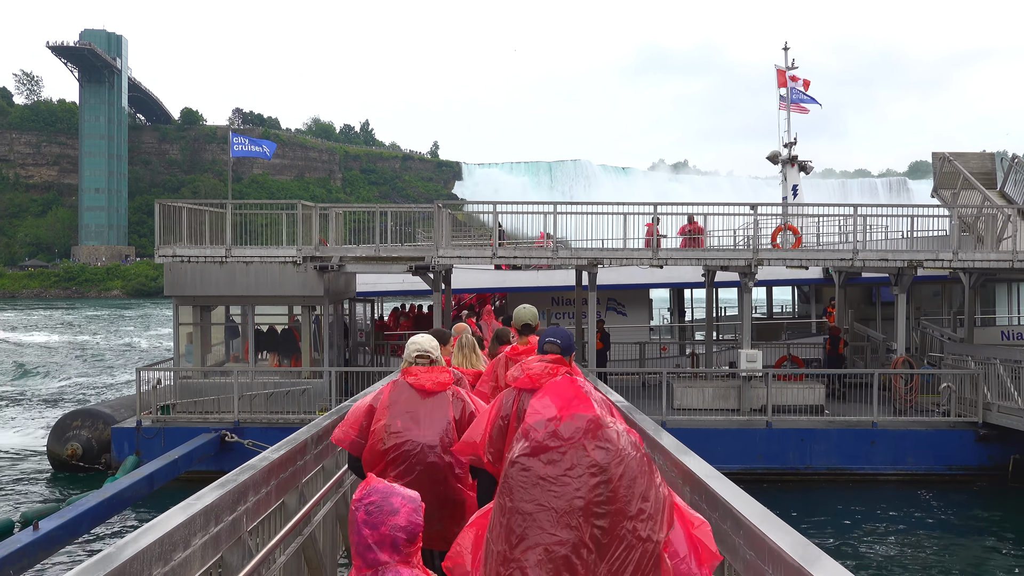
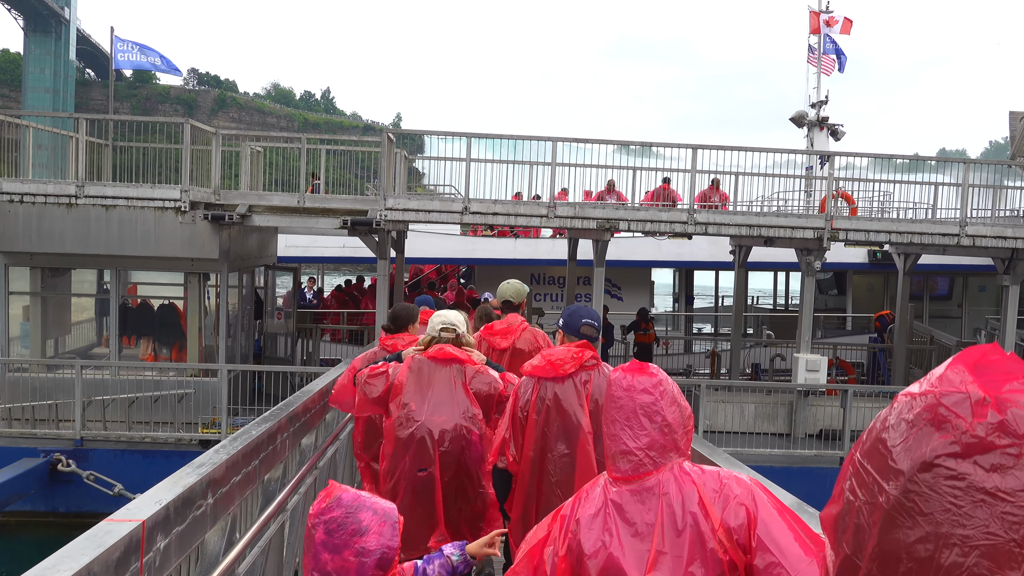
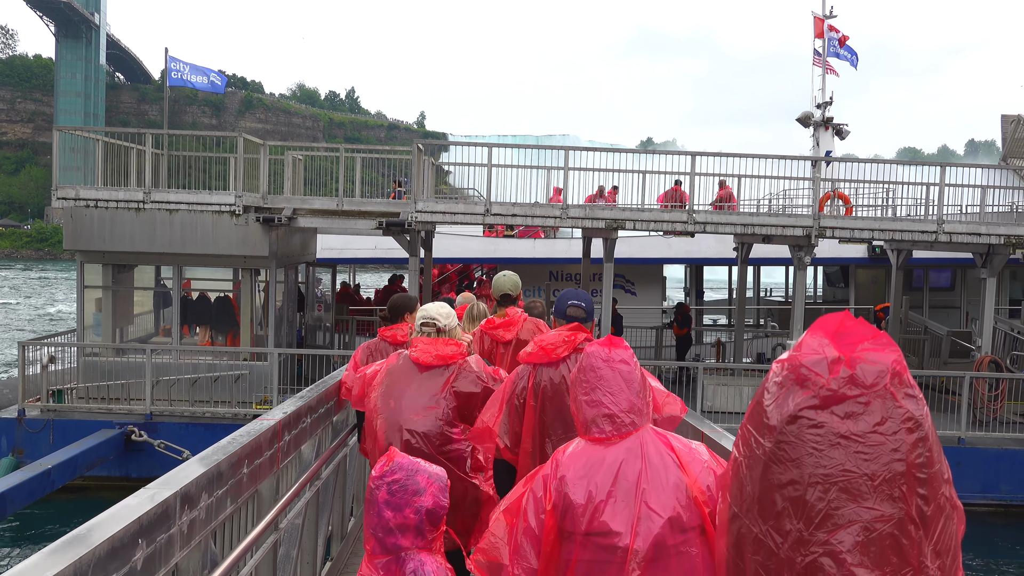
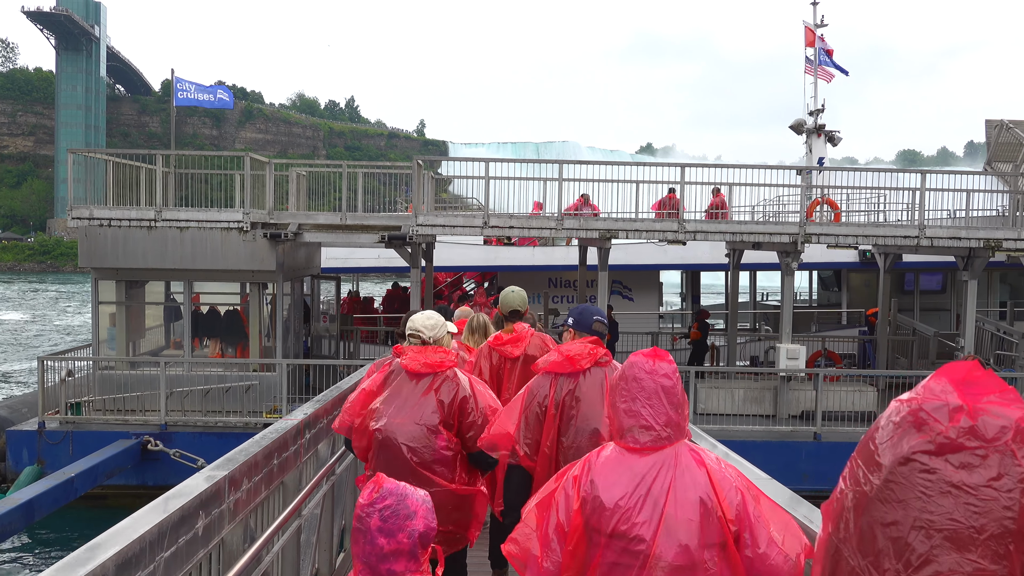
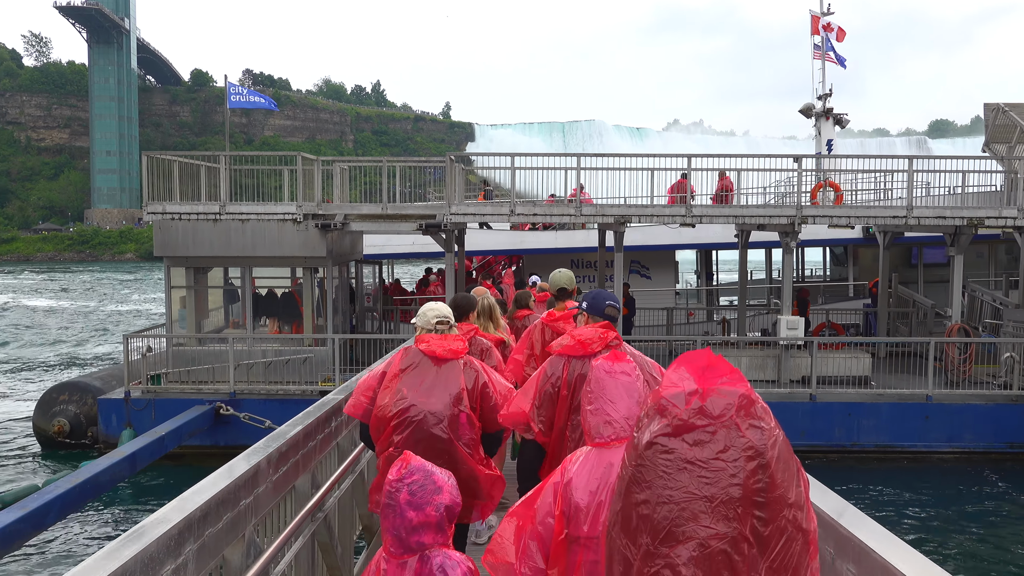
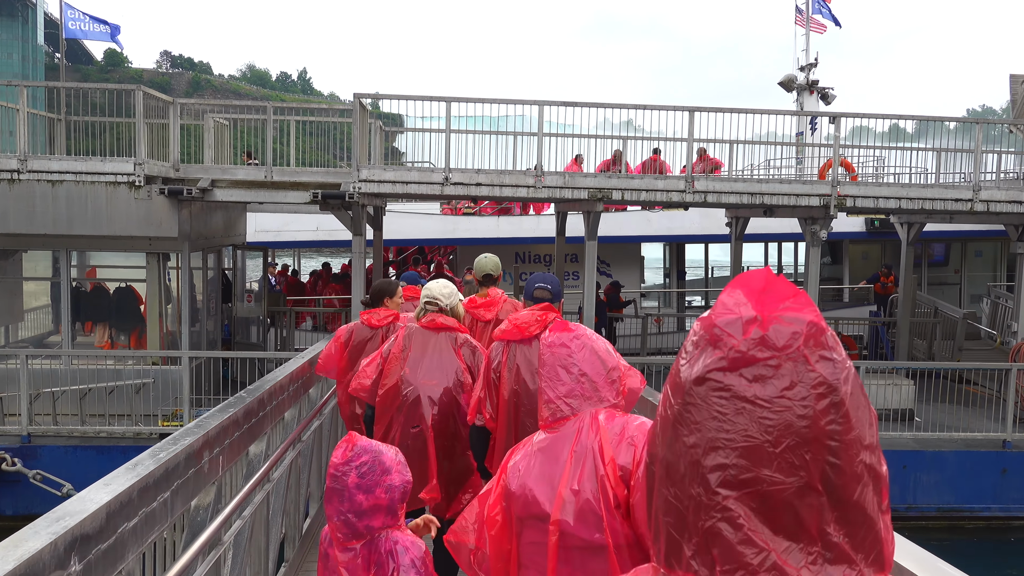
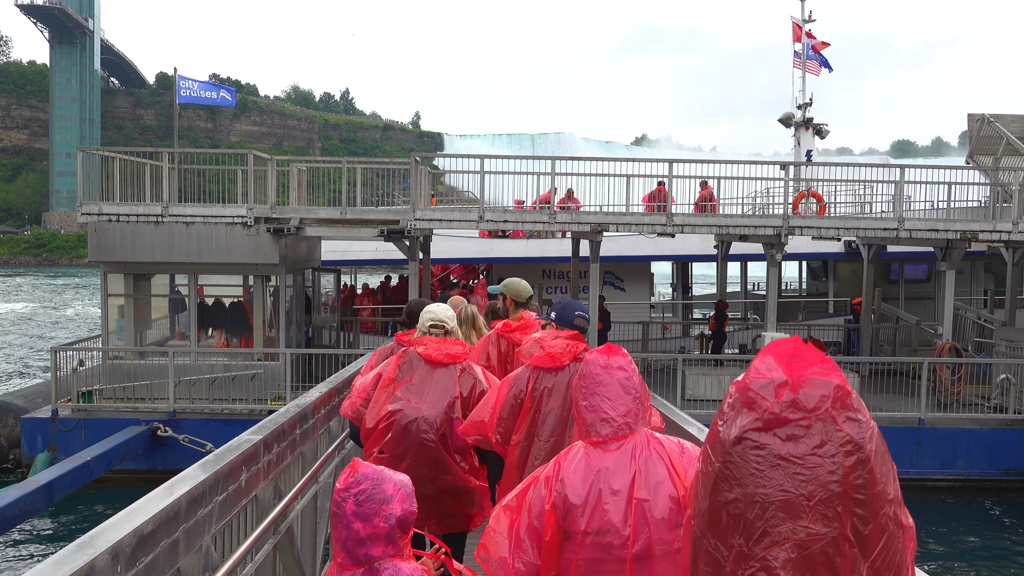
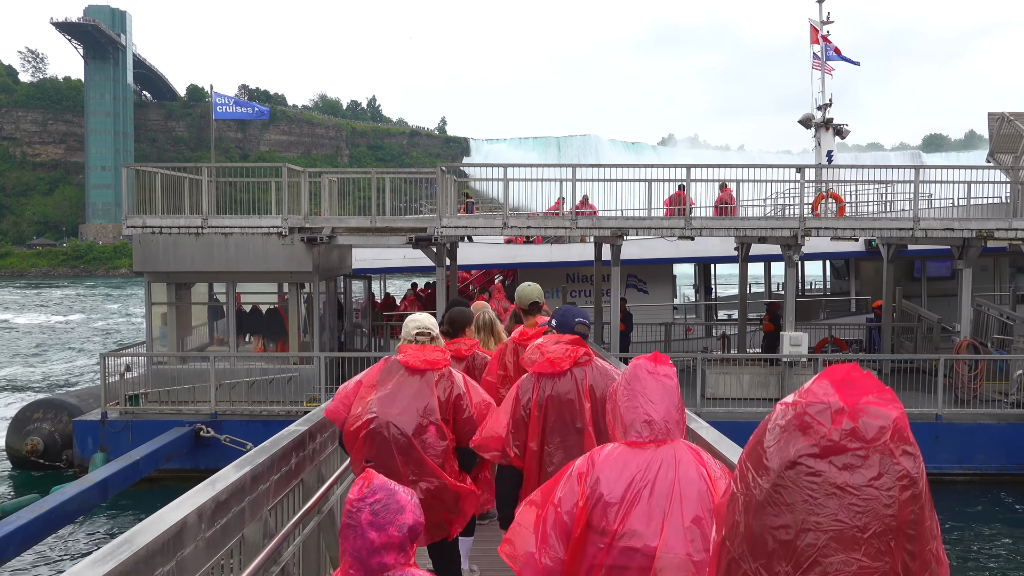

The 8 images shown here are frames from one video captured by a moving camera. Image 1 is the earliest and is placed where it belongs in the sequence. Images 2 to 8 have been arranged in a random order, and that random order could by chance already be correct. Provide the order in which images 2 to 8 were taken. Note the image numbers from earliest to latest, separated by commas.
5, 8, 7, 4, 3, 2, 6
